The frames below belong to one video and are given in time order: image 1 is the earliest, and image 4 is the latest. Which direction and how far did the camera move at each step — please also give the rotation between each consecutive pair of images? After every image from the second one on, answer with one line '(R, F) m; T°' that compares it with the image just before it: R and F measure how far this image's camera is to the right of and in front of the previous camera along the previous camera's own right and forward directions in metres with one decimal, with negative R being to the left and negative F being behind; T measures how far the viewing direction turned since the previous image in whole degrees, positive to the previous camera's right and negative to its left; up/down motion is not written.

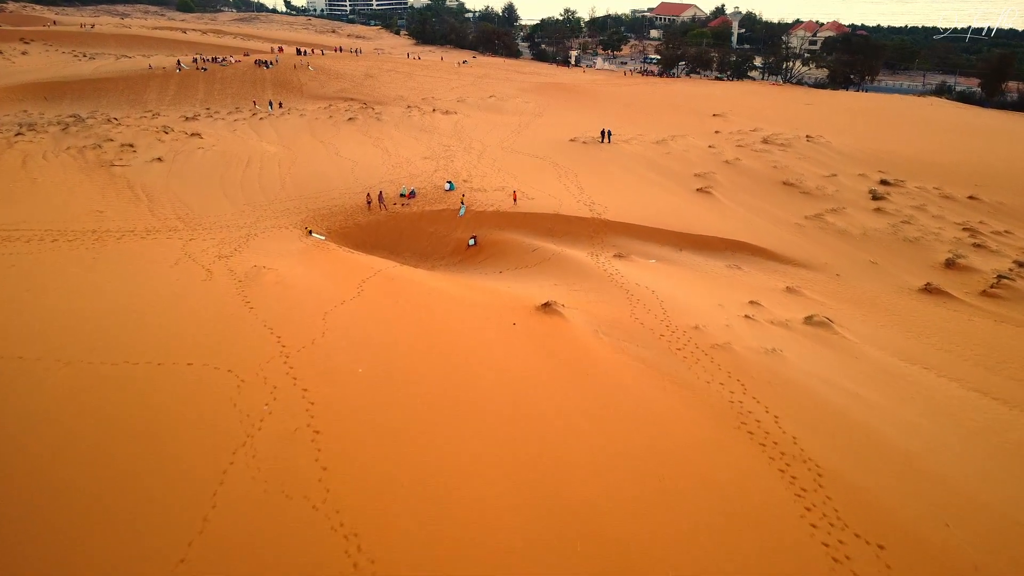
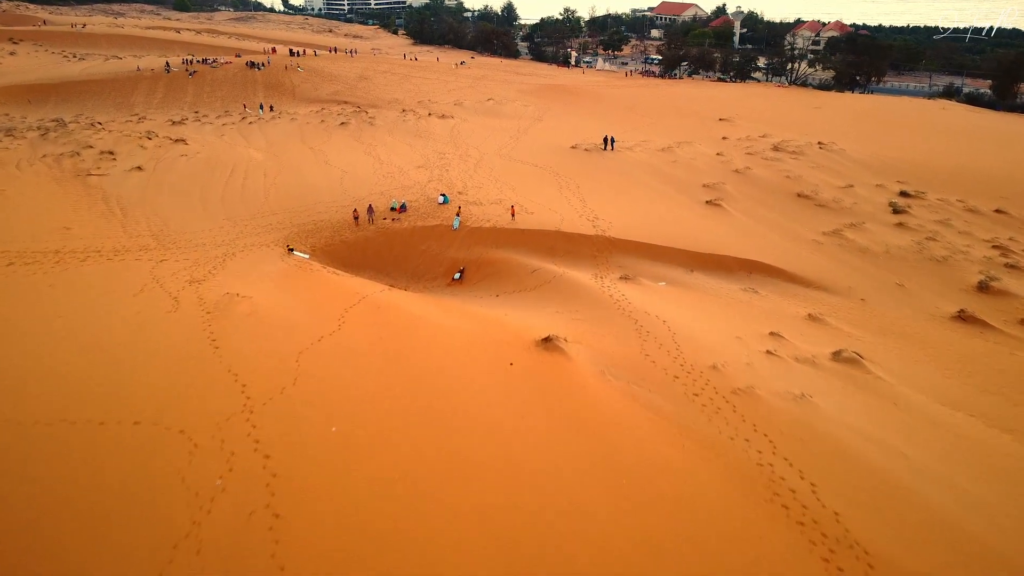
(0.0, +1.2) m; 0°
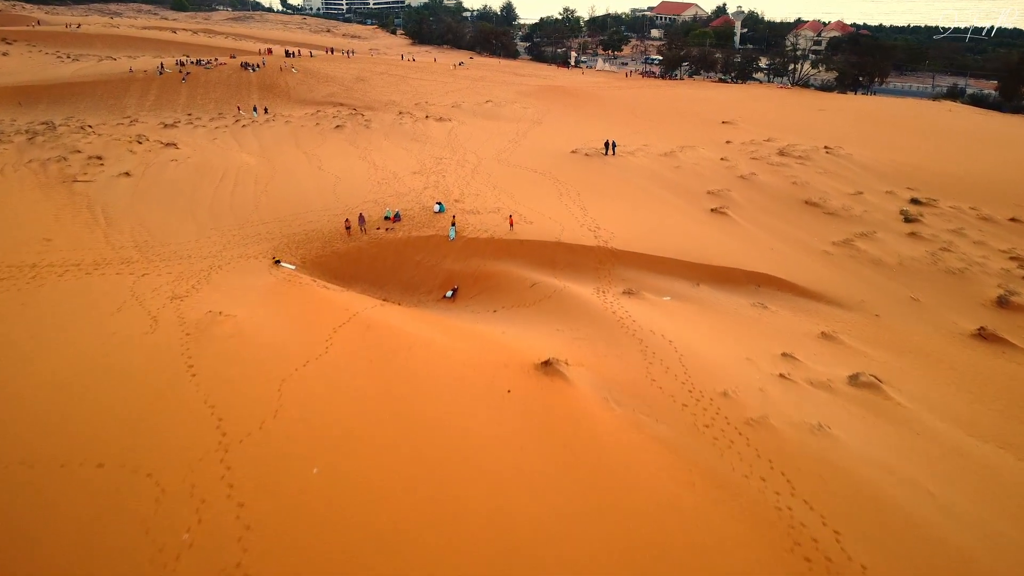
(0.0, +0.6) m; 0°
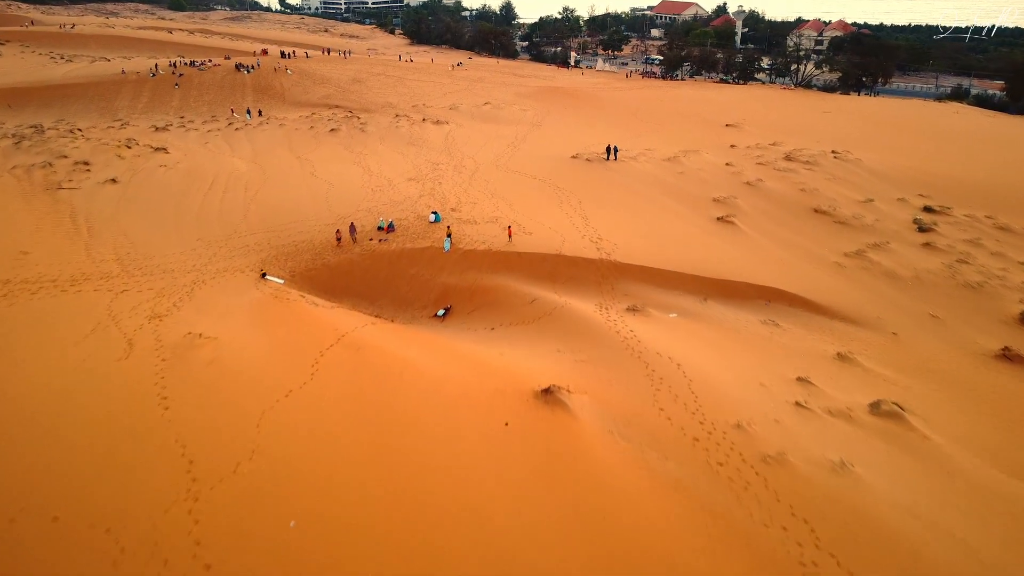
(0.0, +0.7) m; 0°
